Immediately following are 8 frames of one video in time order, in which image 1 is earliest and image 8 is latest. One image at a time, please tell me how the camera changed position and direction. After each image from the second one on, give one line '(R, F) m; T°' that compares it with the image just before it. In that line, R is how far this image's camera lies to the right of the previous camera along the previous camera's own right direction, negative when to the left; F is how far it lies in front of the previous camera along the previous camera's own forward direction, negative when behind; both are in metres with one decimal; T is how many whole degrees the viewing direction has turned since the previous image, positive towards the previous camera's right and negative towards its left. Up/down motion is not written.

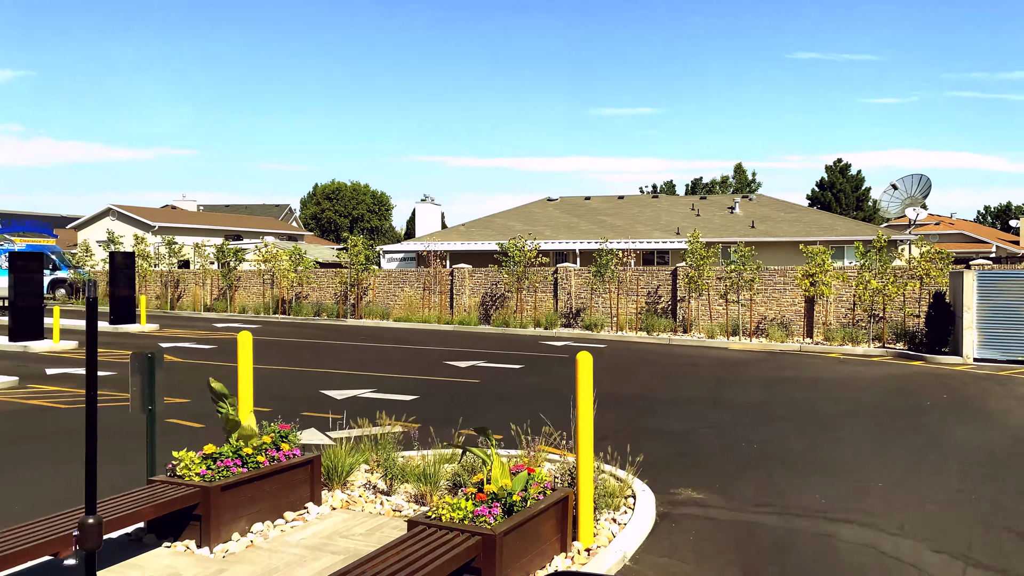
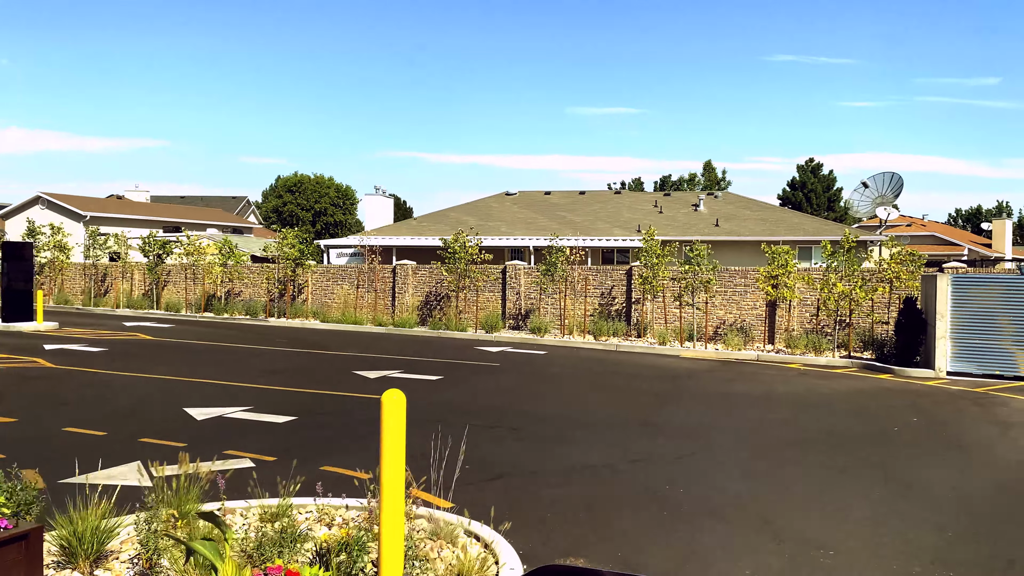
(+0.9, +1.8) m; +2°
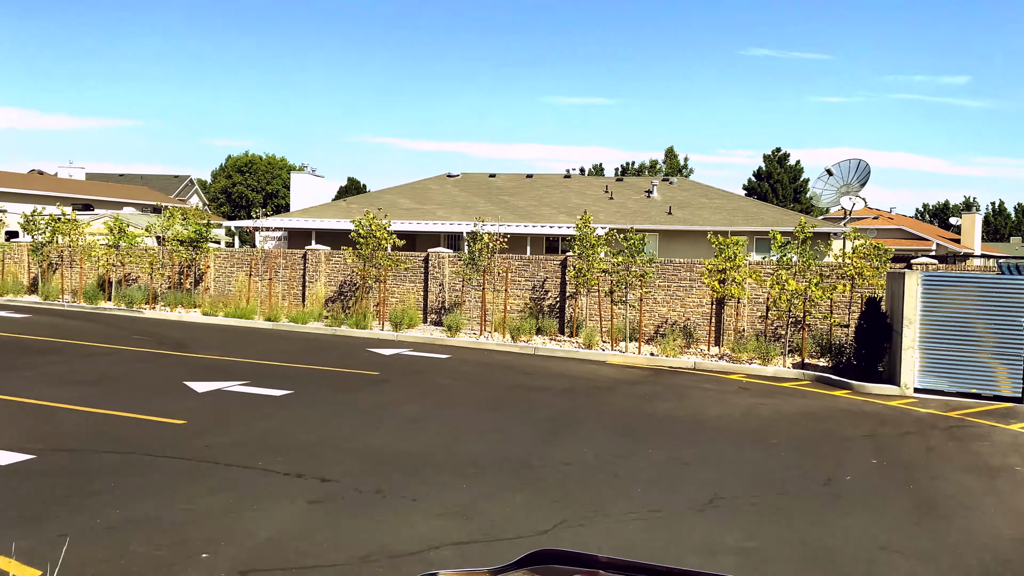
(+1.2, +2.6) m; +2°
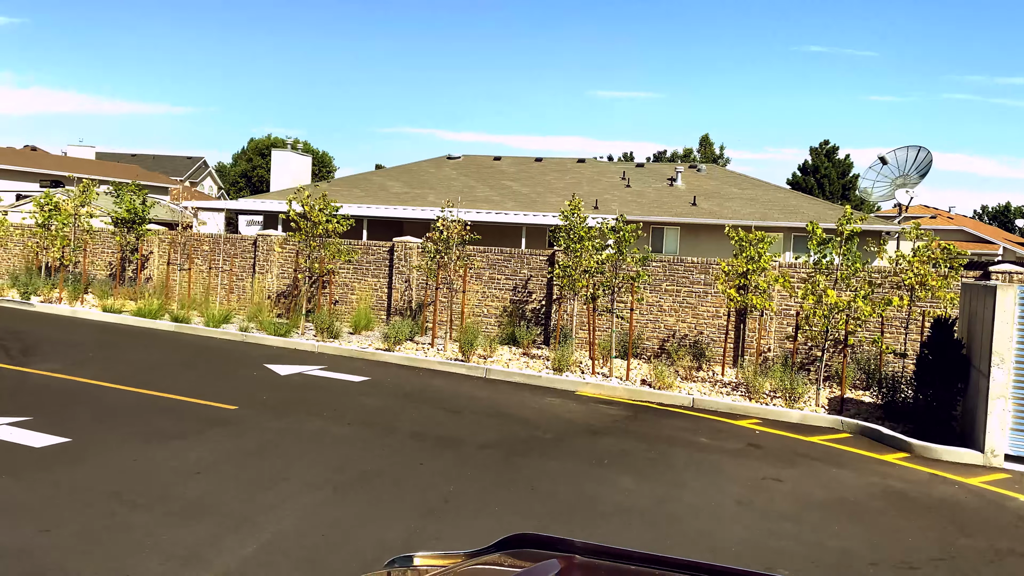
(+1.3, +3.6) m; -3°
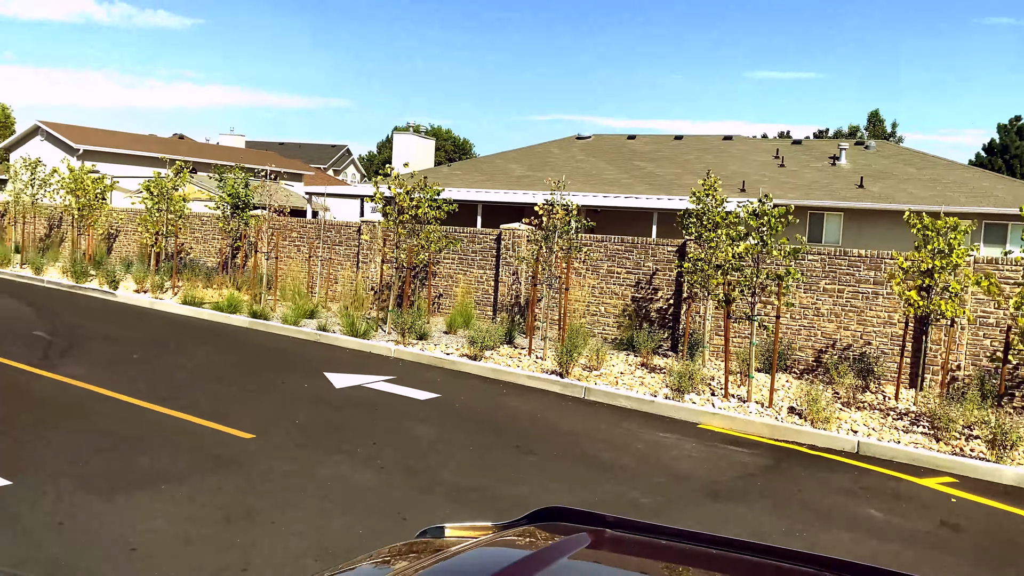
(+0.4, +2.3) m; -10°
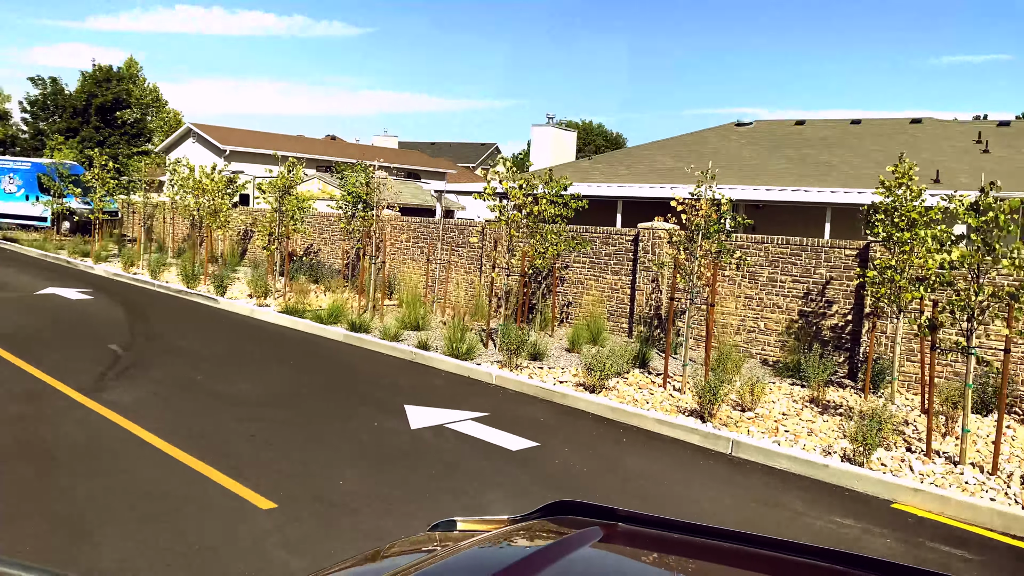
(+0.3, +2.1) m; -11°
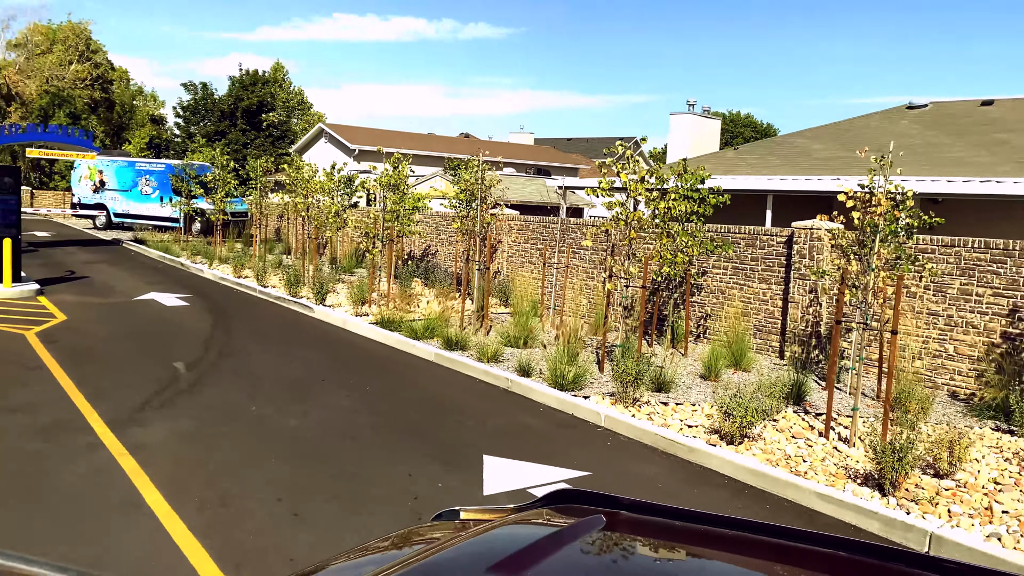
(+0.2, +1.8) m; -10°
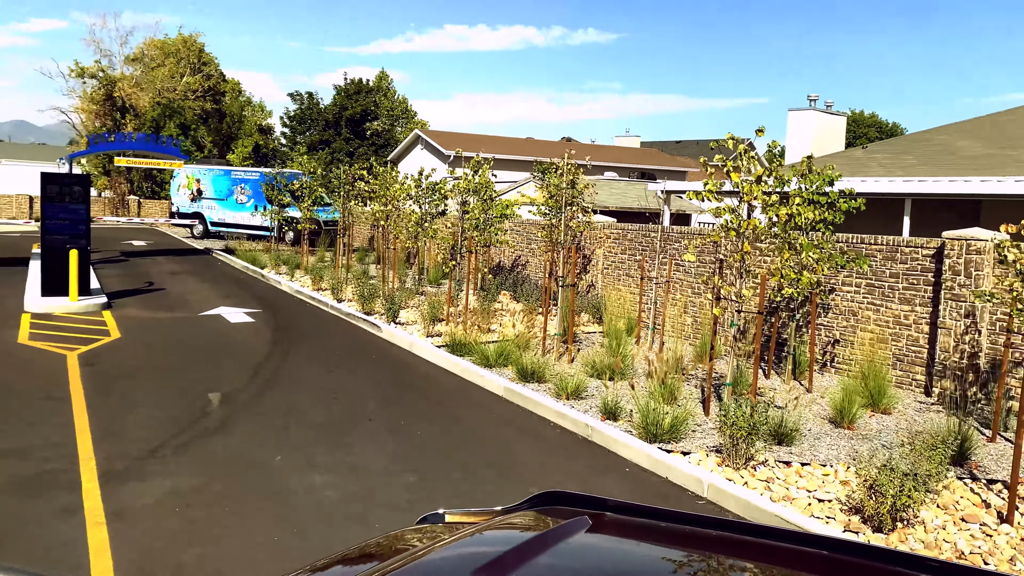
(+0.2, +1.5) m; -7°
